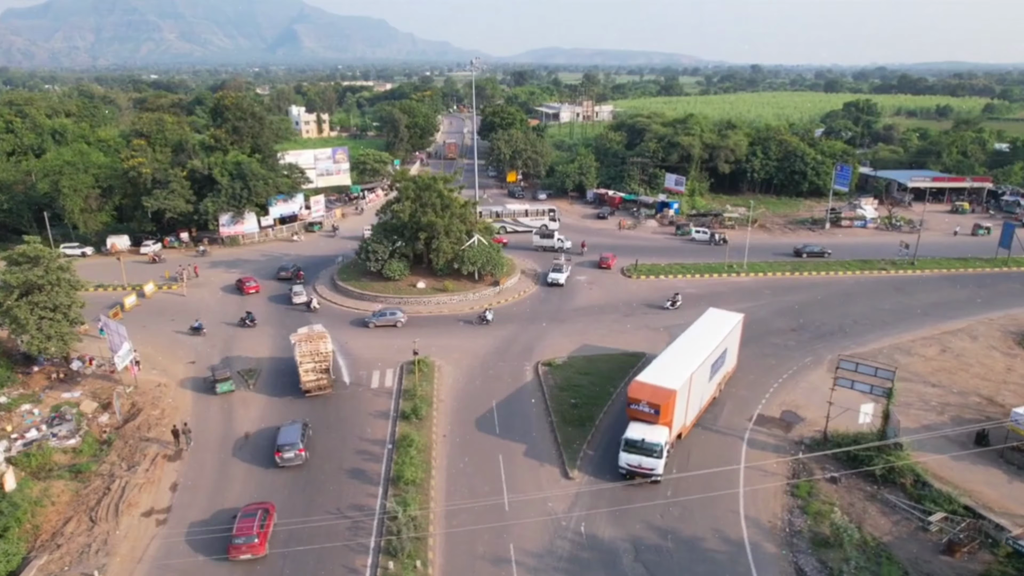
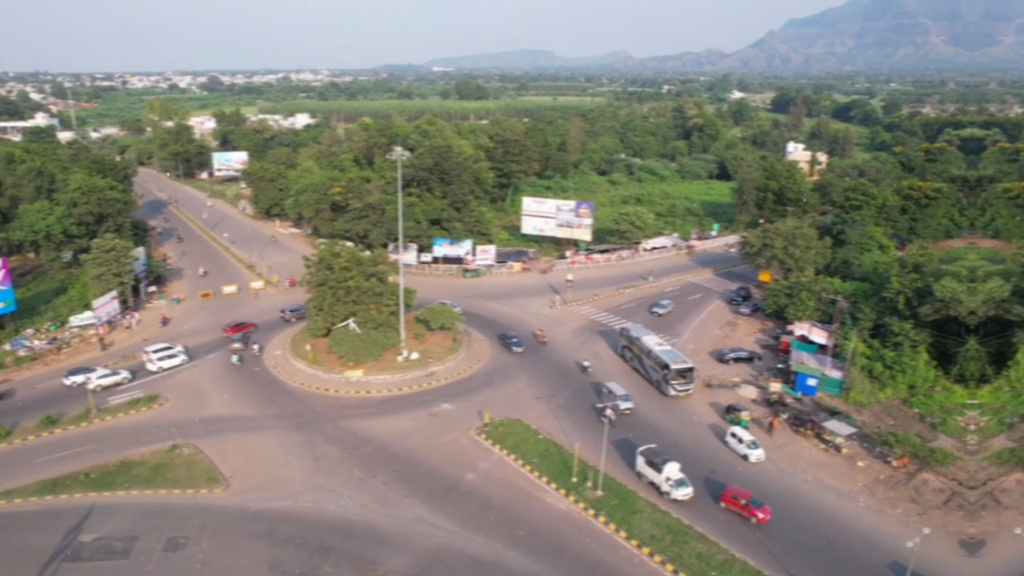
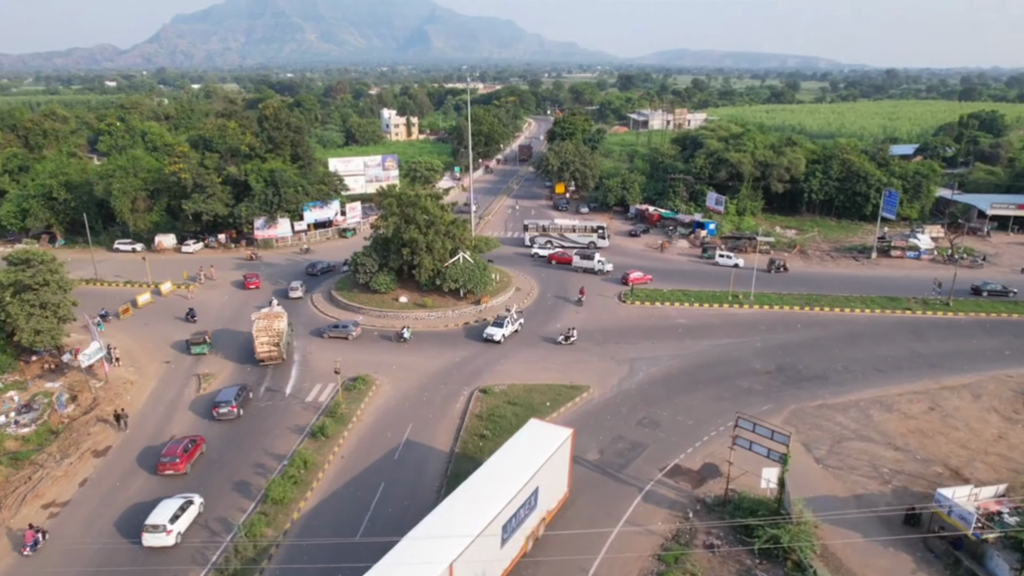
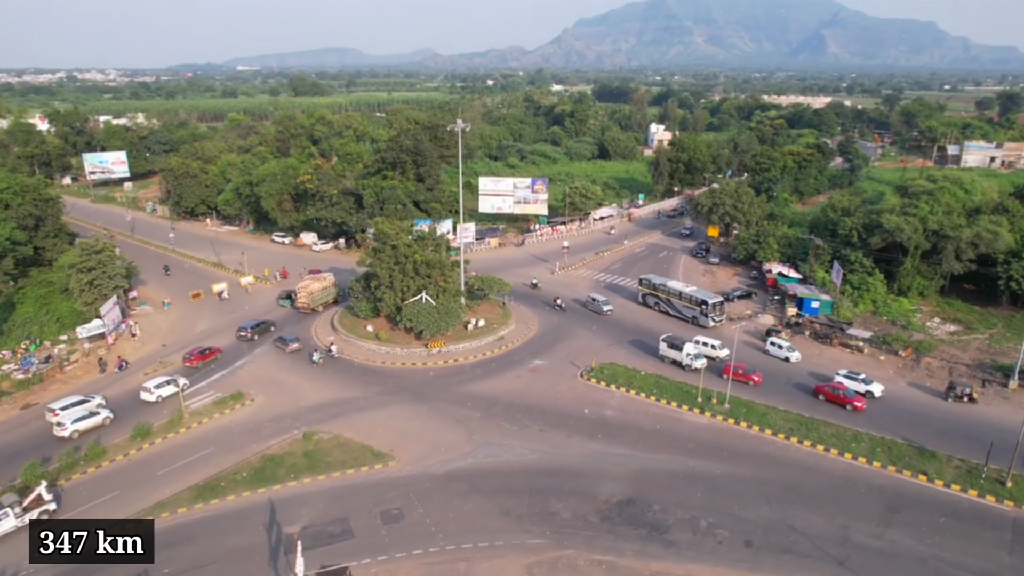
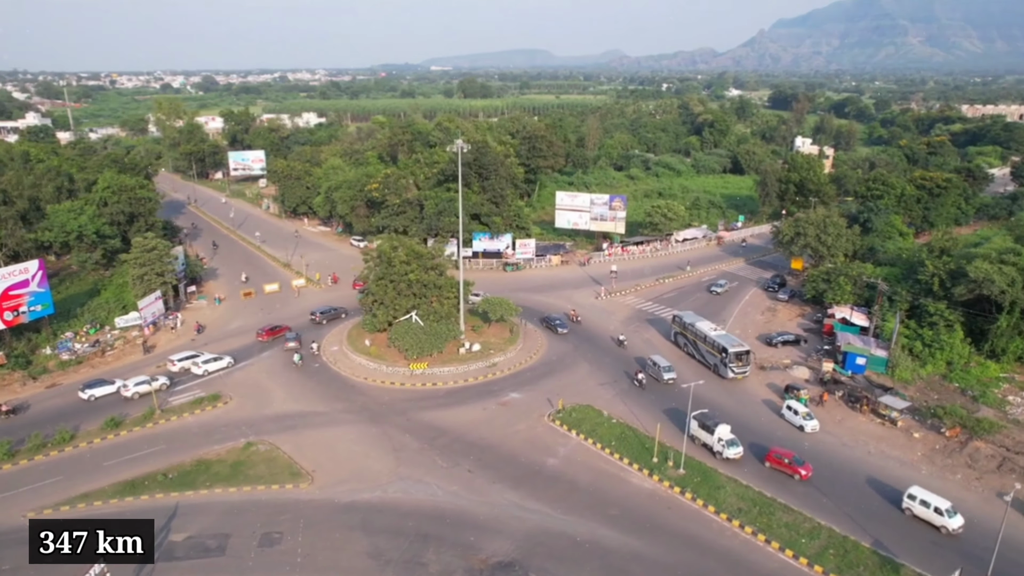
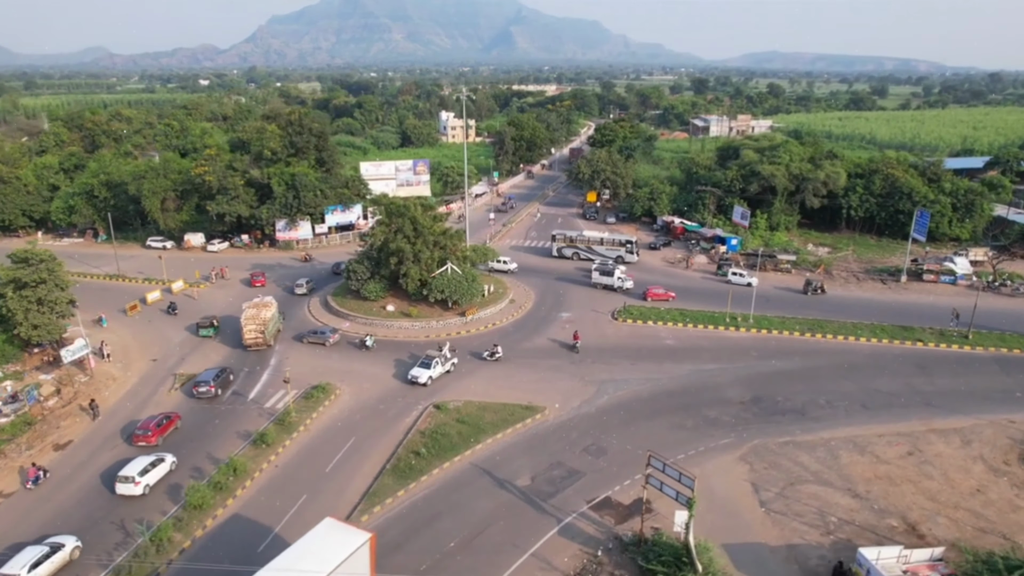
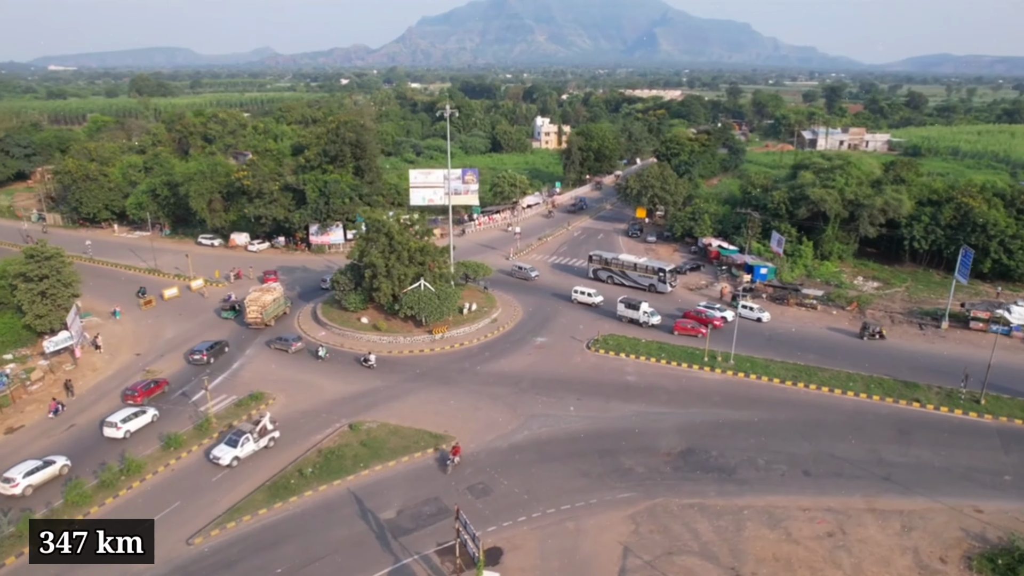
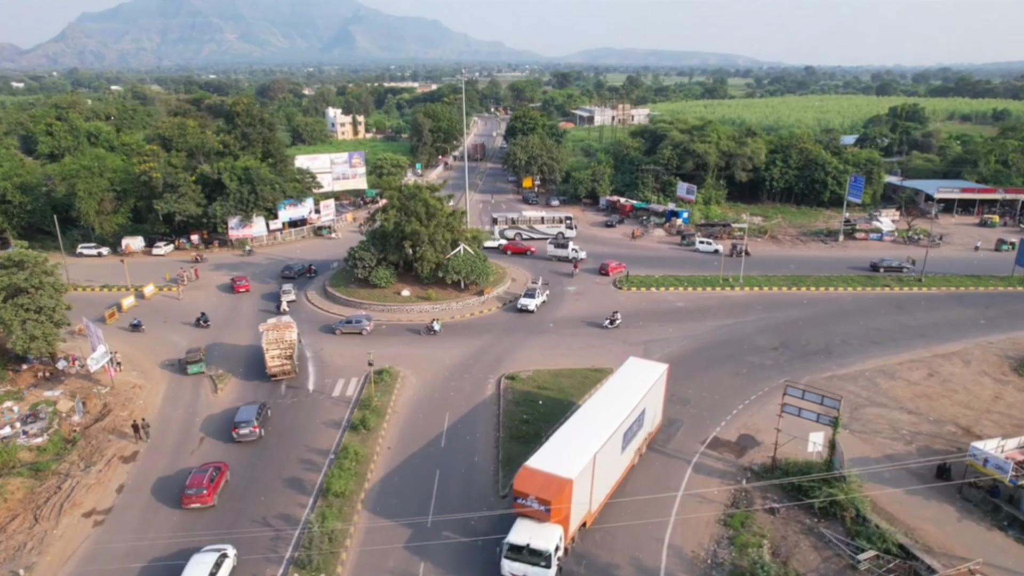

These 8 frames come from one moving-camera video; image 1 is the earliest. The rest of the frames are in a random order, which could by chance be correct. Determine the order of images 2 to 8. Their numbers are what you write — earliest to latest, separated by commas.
8, 3, 6, 7, 4, 5, 2
